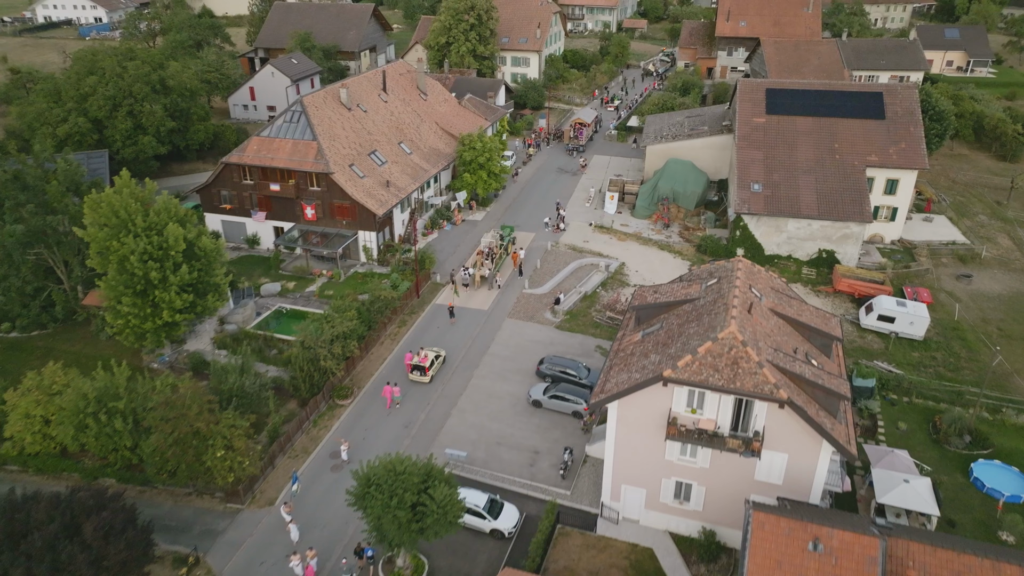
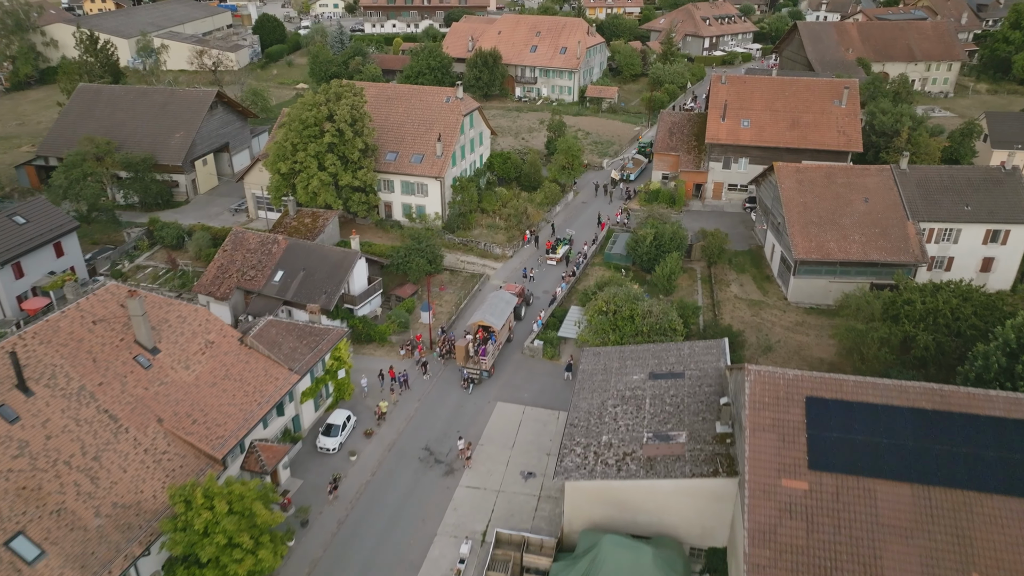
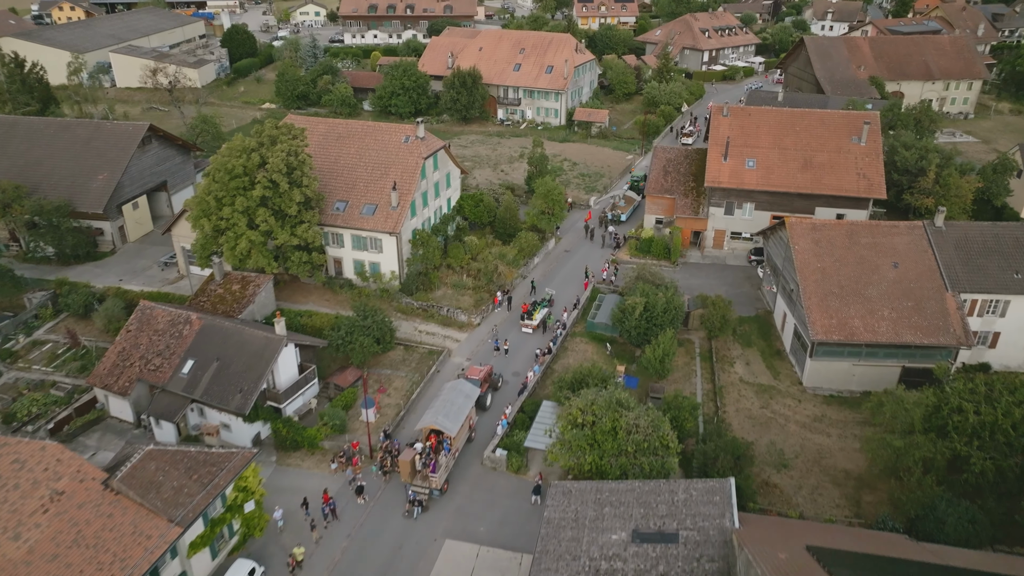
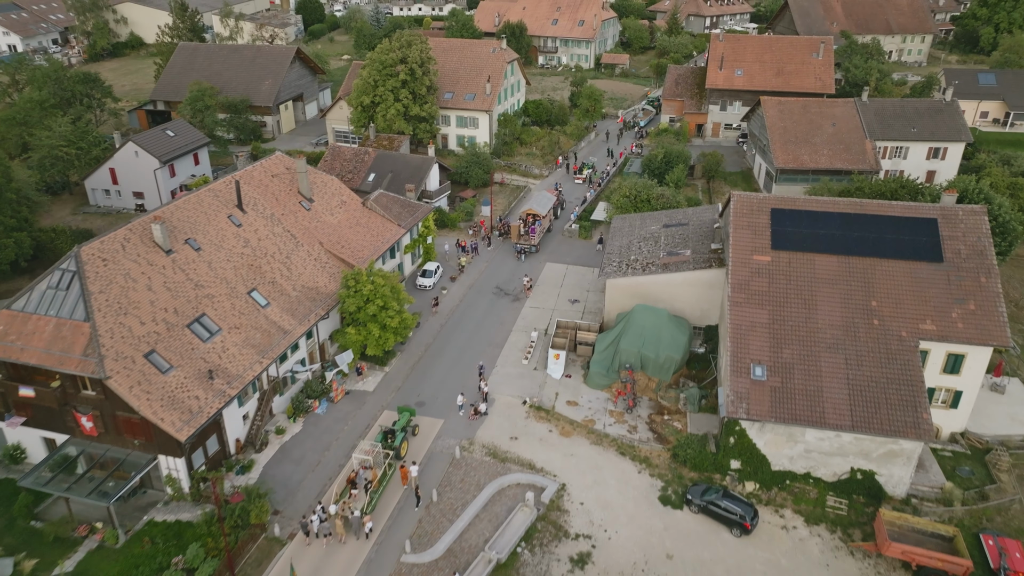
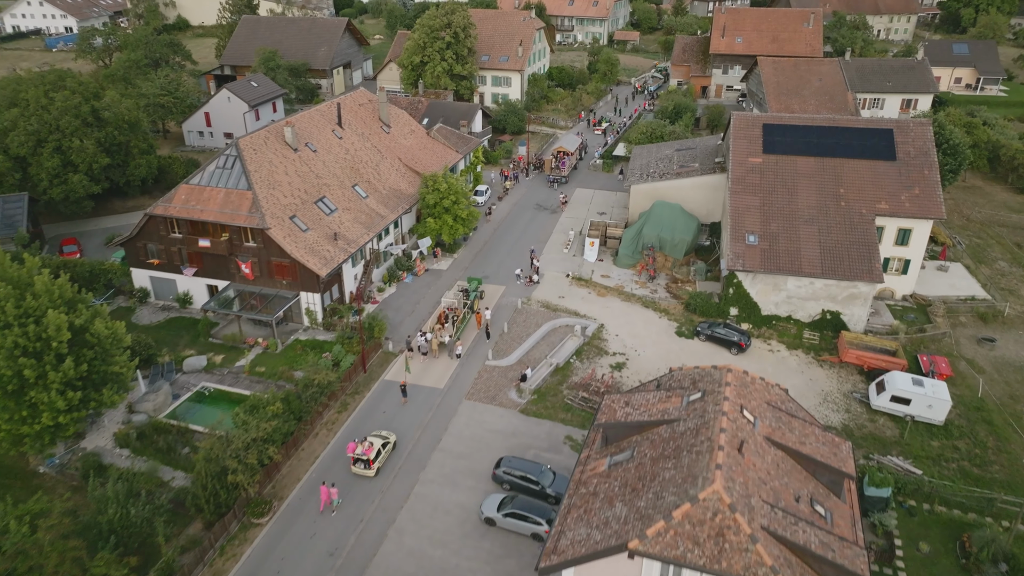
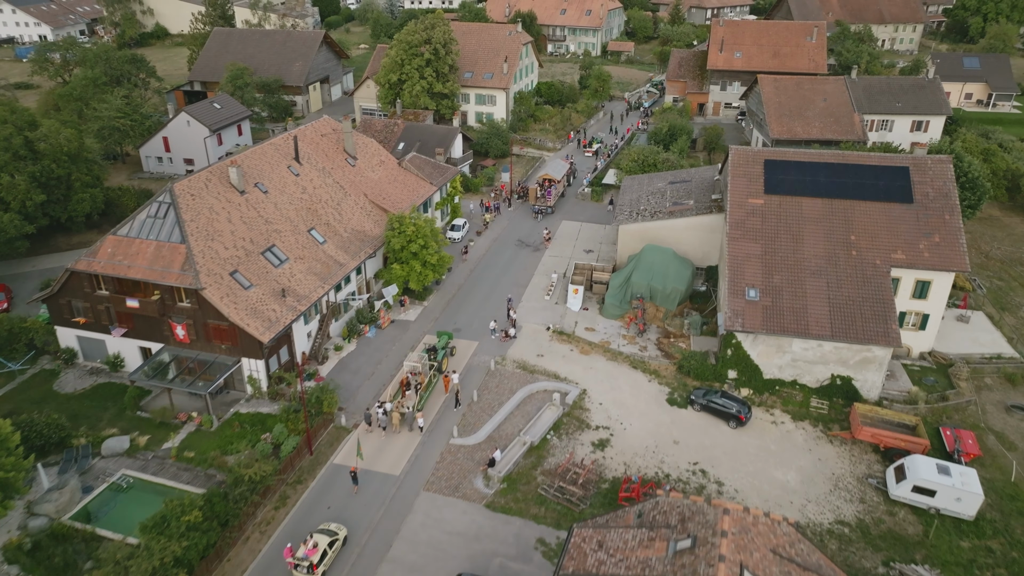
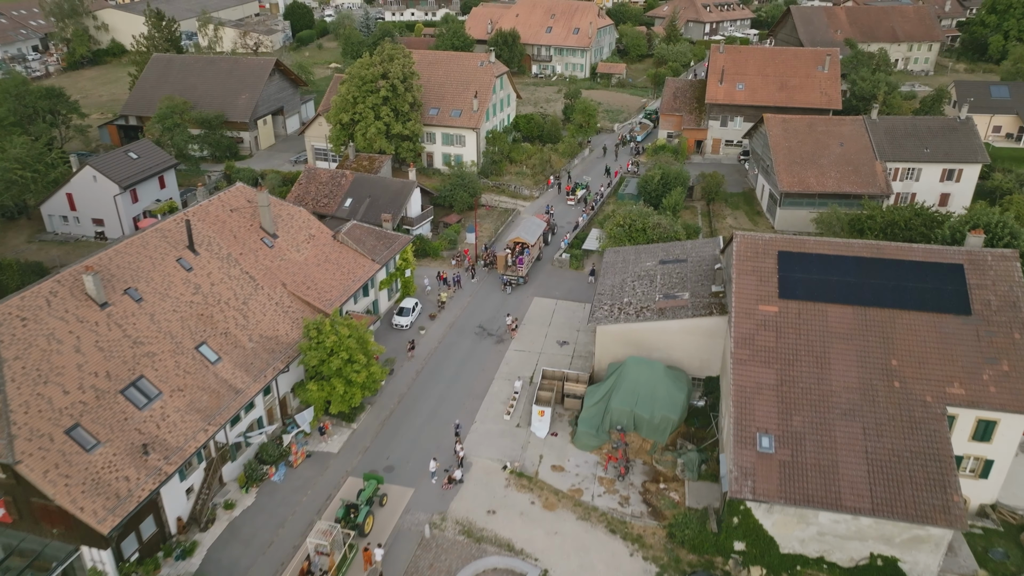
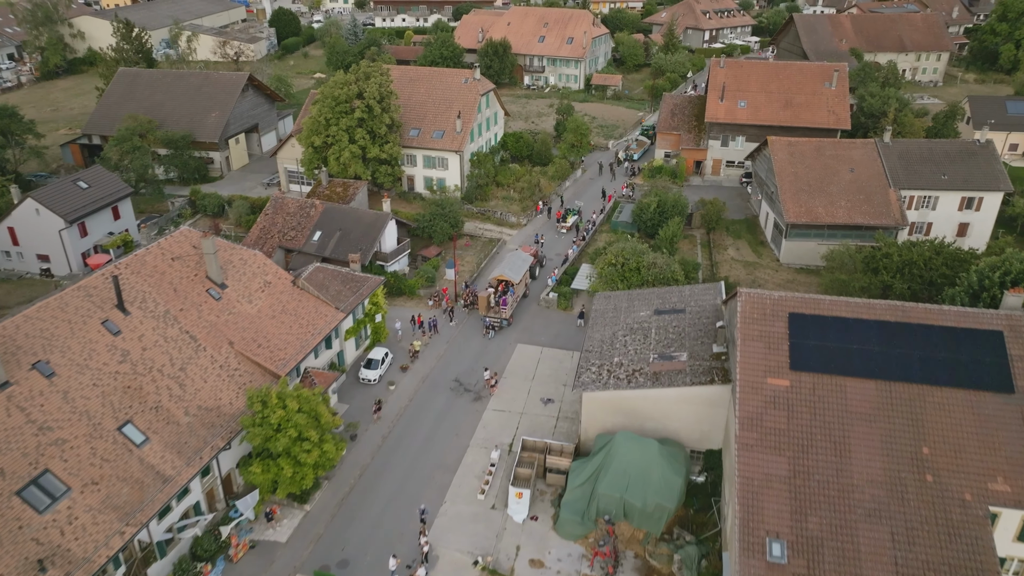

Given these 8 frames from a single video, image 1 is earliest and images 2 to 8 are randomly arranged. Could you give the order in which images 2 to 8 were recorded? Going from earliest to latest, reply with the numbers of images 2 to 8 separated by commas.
5, 6, 4, 7, 8, 2, 3
